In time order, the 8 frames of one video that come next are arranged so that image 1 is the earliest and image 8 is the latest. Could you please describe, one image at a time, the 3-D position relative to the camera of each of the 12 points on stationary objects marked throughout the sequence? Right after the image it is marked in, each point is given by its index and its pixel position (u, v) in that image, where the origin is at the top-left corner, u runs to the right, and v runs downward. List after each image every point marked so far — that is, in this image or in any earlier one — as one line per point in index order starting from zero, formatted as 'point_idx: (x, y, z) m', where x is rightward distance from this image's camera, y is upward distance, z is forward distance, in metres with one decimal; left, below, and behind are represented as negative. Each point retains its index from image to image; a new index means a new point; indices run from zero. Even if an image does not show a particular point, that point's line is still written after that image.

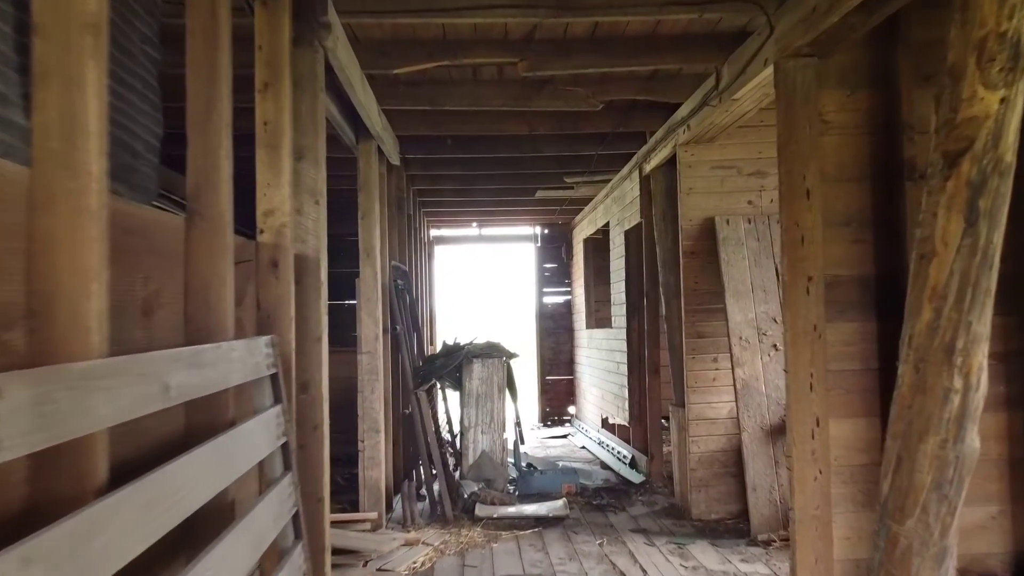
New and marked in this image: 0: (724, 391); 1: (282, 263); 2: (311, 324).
0: (+0.7, -0.3, +3.9) m
1: (-0.4, 0.0, +2.1) m
2: (-0.4, -0.1, +2.4) m
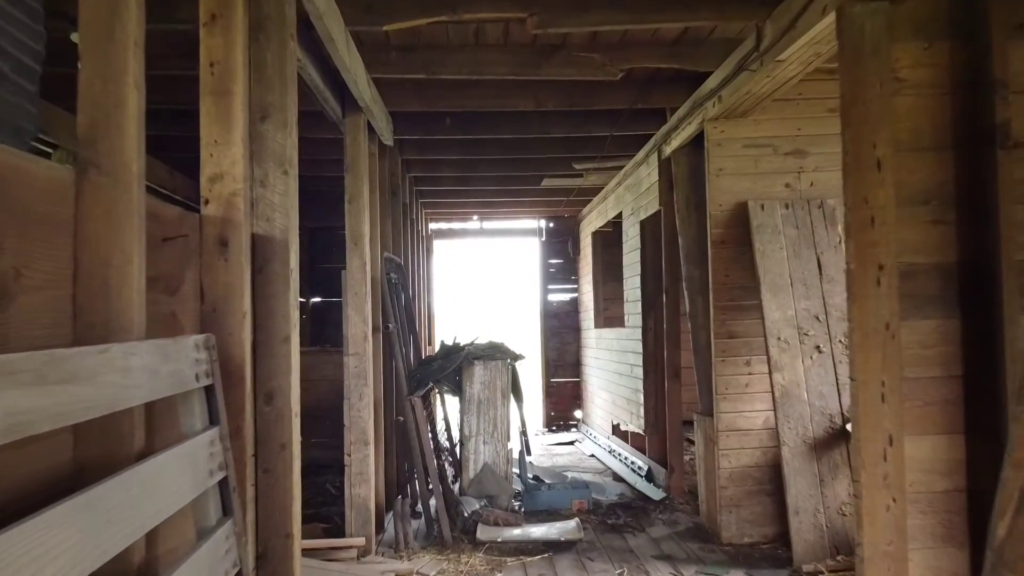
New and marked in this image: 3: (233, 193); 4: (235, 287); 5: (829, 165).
0: (+0.7, -0.3, +3.4) m
1: (-0.4, +0.1, +1.6) m
2: (-0.4, -0.1, +2.0) m
3: (-0.4, +0.1, +1.6) m
4: (-0.4, 0.0, +1.6) m
5: (+0.9, +0.3, +3.5) m
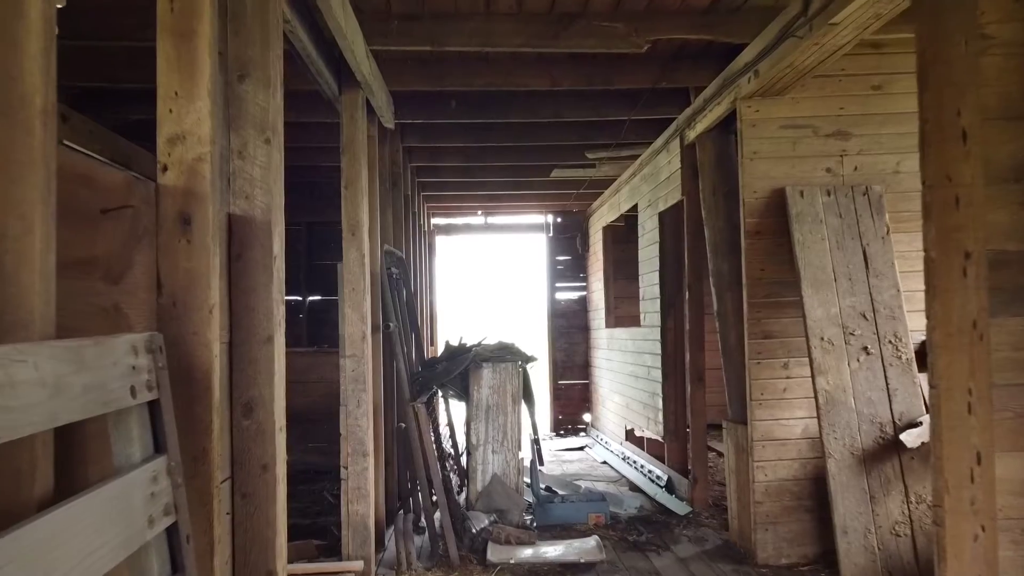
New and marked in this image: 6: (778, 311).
0: (+0.7, -0.3, +3.1) m
1: (-0.3, +0.1, +1.3) m
2: (-0.4, 0.0, +1.7) m
3: (-0.3, +0.1, +1.3) m
4: (-0.3, 0.0, +1.3) m
5: (+0.9, +0.4, +3.1) m
6: (+0.7, -0.1, +3.1) m
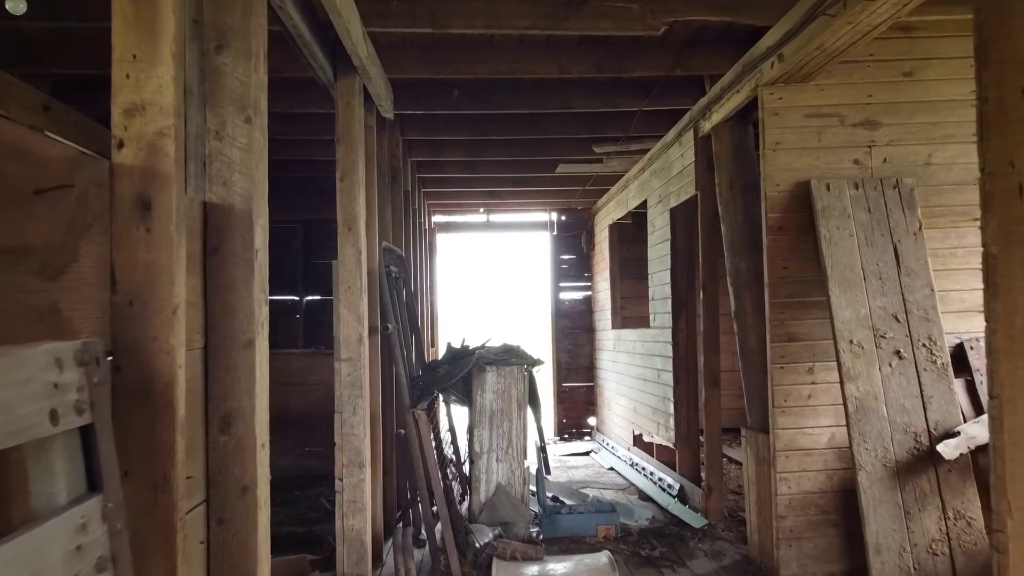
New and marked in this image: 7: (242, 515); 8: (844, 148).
0: (+0.7, -0.3, +2.9) m
1: (-0.3, +0.1, +1.1) m
2: (-0.3, 0.0, +1.5) m
3: (-0.3, +0.1, +1.1) m
4: (-0.3, 0.0, +1.1) m
5: (+1.0, +0.4, +2.9) m
6: (+0.7, -0.1, +2.9) m
7: (-0.3, -0.3, +1.5) m
8: (+0.8, +0.3, +2.9) m
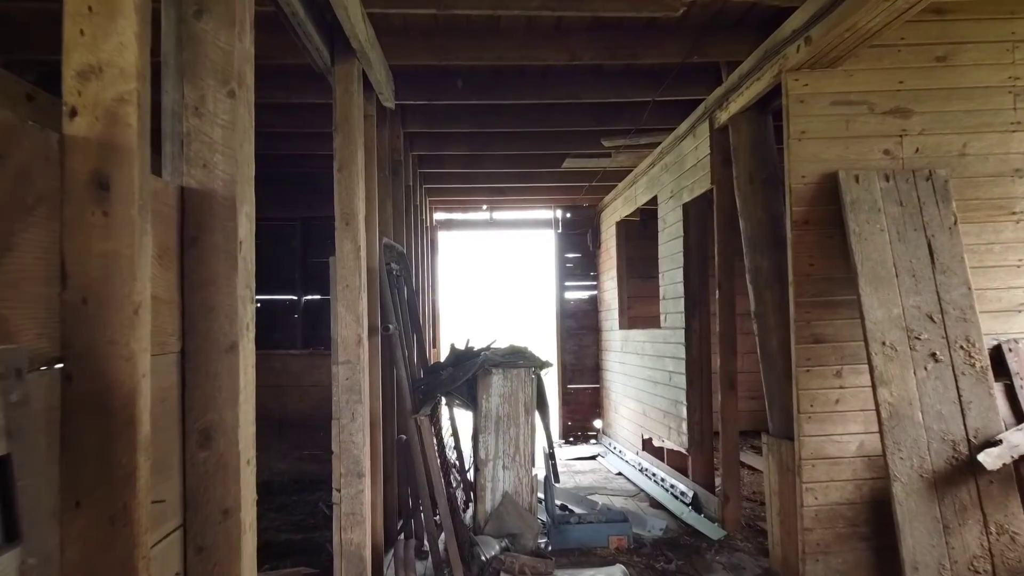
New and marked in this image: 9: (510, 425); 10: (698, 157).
0: (+0.8, -0.3, +2.7) m
1: (-0.3, +0.1, +0.9) m
2: (-0.3, 0.0, +1.3) m
3: (-0.3, +0.1, +0.9) m
4: (-0.3, 0.0, +0.9) m
5: (+1.0, +0.4, +2.8) m
6: (+0.7, -0.1, +2.8) m
7: (-0.3, -0.3, +1.3) m
8: (+0.8, +0.3, +2.8) m
9: (0.0, -0.4, +3.3) m
10: (+0.6, +0.4, +3.9) m
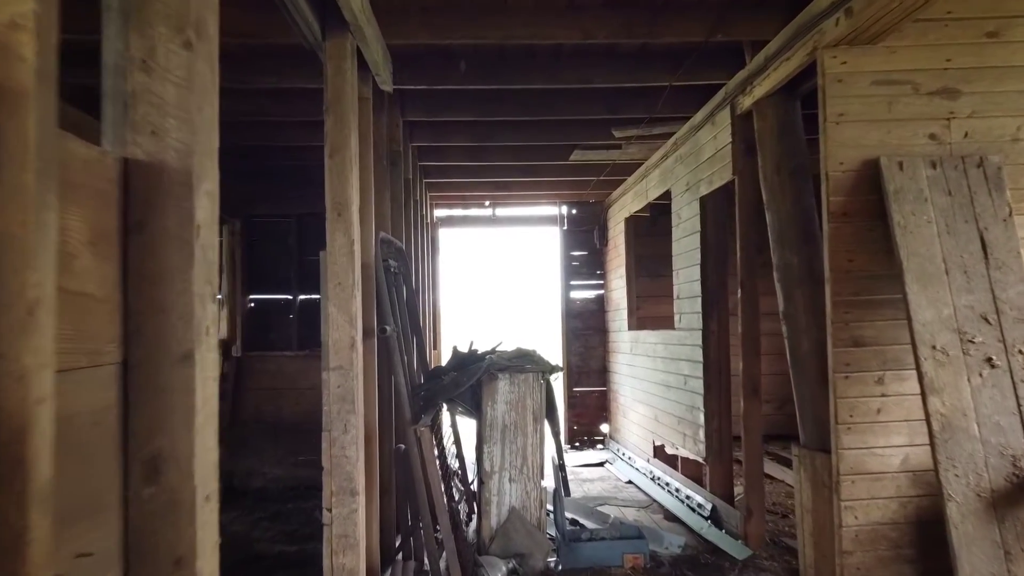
0: (+0.8, -0.3, +2.5) m
1: (-0.3, +0.1, +0.7) m
2: (-0.3, 0.0, +1.1) m
3: (-0.3, +0.2, +0.7) m
4: (-0.3, 0.0, +0.7) m
5: (+1.0, +0.4, +2.5) m
6: (+0.7, 0.0, +2.5) m
7: (-0.3, -0.3, +1.0) m
8: (+0.8, +0.3, +2.5) m
9: (0.0, -0.4, +3.1) m
10: (+0.6, +0.4, +3.6) m
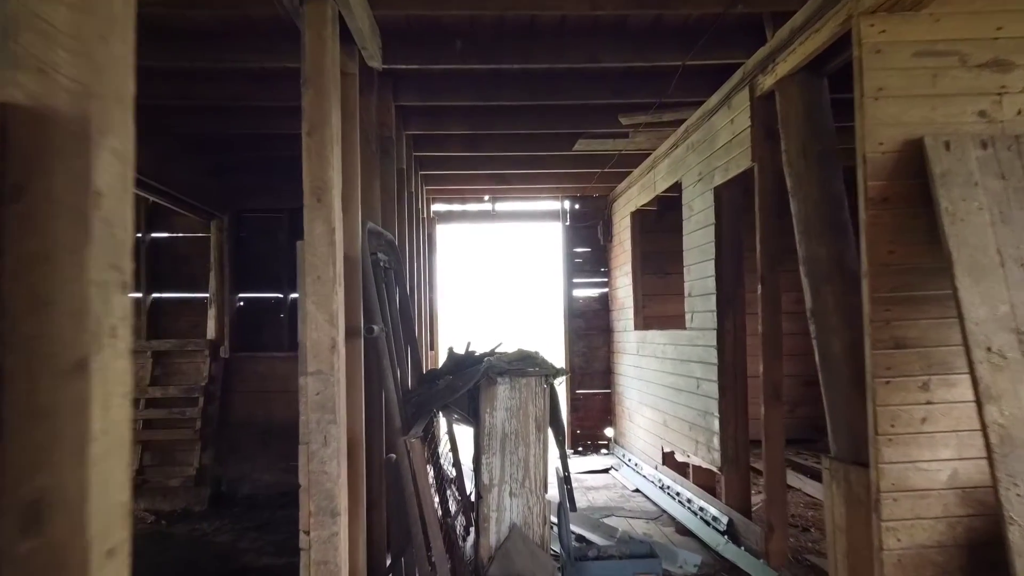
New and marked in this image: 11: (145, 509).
0: (+0.8, -0.3, +2.2) m
1: (-0.3, +0.1, +0.4) m
2: (-0.3, 0.0, +0.8) m
3: (-0.3, +0.2, +0.4) m
4: (-0.3, 0.0, +0.4) m
5: (+1.0, +0.4, +2.3) m
6: (+0.7, 0.0, +2.2) m
7: (-0.3, -0.3, +0.8) m
8: (+0.8, +0.4, +2.3) m
9: (0.0, -0.4, +2.8) m
10: (+0.6, +0.4, +3.3) m
11: (-1.6, -1.0, +5.3) m
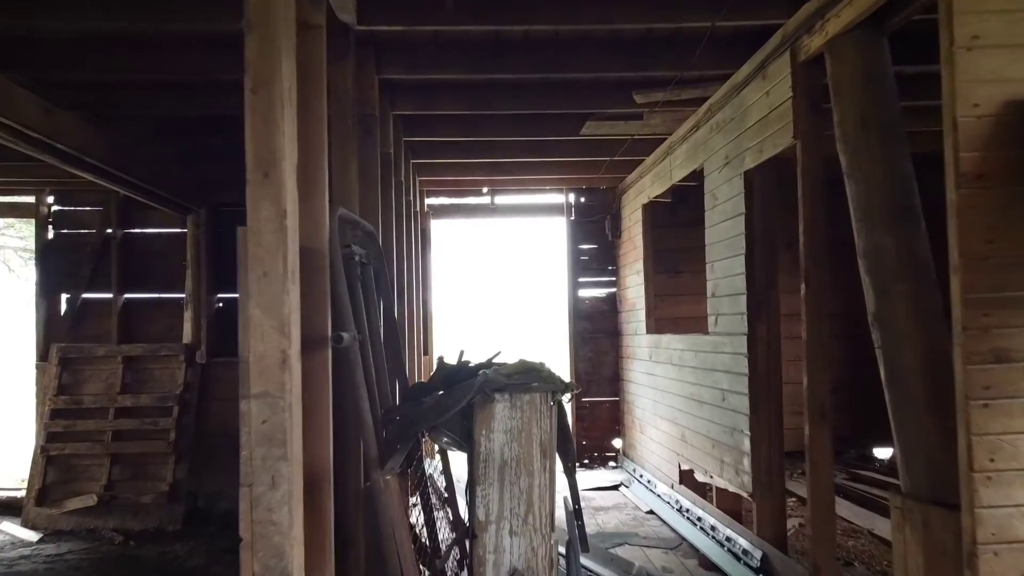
0: (+0.8, -0.3, +1.8) m
1: (-0.3, +0.1, 0.0) m
2: (-0.3, 0.0, +0.3) m
3: (-0.3, +0.2, 0.0) m
4: (-0.3, 0.0, 0.0) m
5: (+1.0, +0.4, +1.8) m
6: (+0.7, 0.0, +1.8) m
7: (-0.3, -0.3, +0.3) m
8: (+0.8, +0.4, +1.8) m
9: (0.0, -0.4, +2.4) m
10: (+0.6, +0.4, +2.9) m
11: (-1.6, -1.0, +4.8) m
